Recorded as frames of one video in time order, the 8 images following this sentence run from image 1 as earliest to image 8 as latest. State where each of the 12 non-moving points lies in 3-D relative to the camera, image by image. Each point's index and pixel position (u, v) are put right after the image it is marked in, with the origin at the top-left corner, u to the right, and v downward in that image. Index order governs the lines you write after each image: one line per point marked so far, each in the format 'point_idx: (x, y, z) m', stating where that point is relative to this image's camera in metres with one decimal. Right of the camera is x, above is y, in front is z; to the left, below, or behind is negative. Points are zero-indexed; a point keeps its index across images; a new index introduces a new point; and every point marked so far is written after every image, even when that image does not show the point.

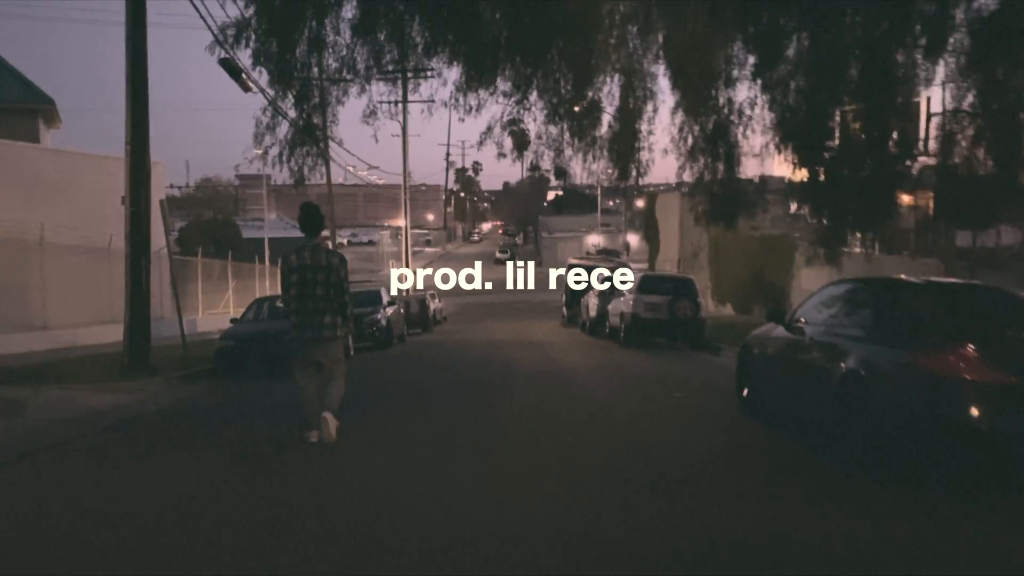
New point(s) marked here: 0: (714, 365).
0: (+4.4, -1.7, +18.2) m
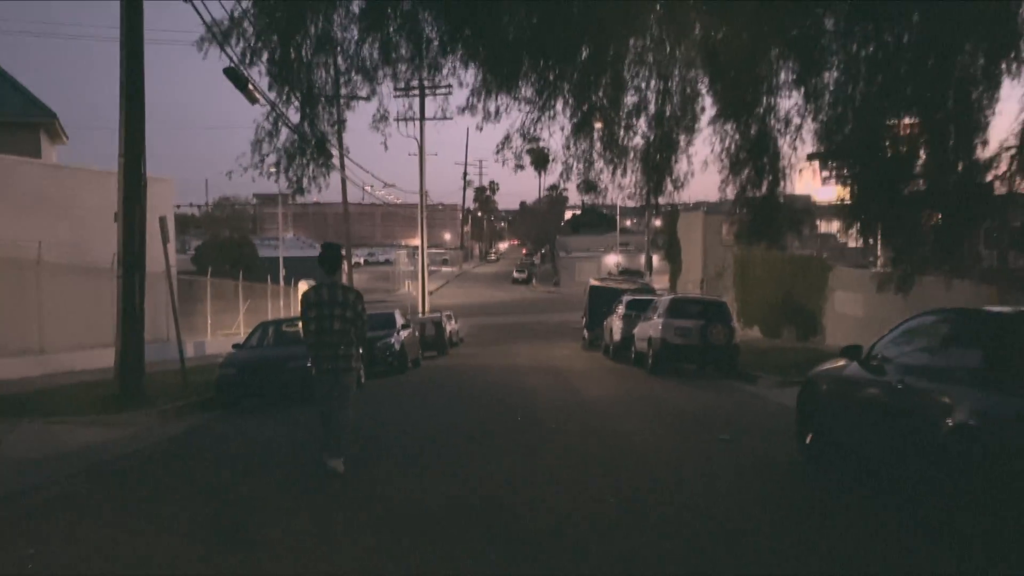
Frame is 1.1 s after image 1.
0: (+4.8, -2.1, +16.9) m
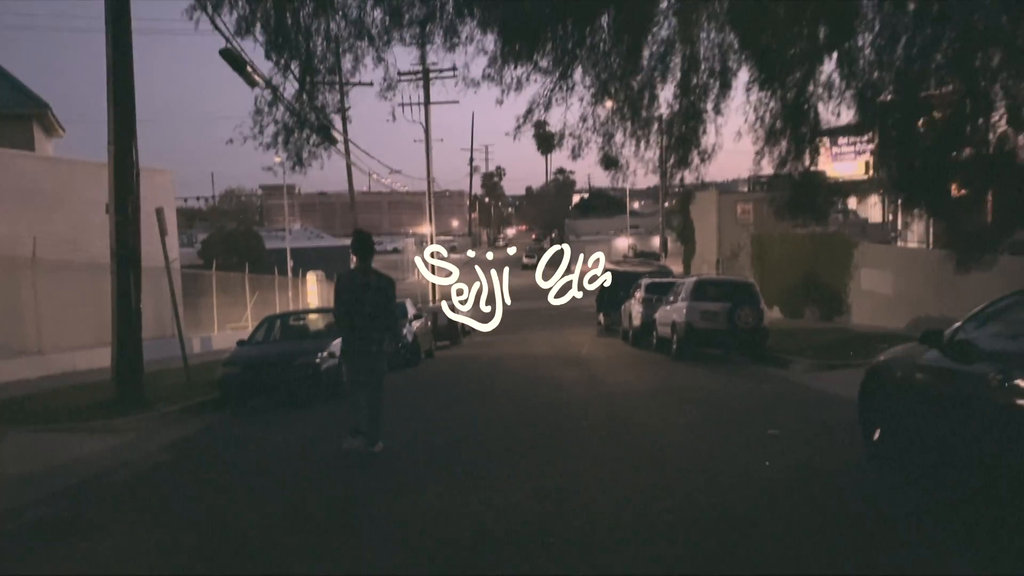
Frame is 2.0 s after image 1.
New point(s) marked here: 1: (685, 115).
0: (+5.2, -1.8, +16.1) m
1: (+2.8, +2.7, +12.6) m
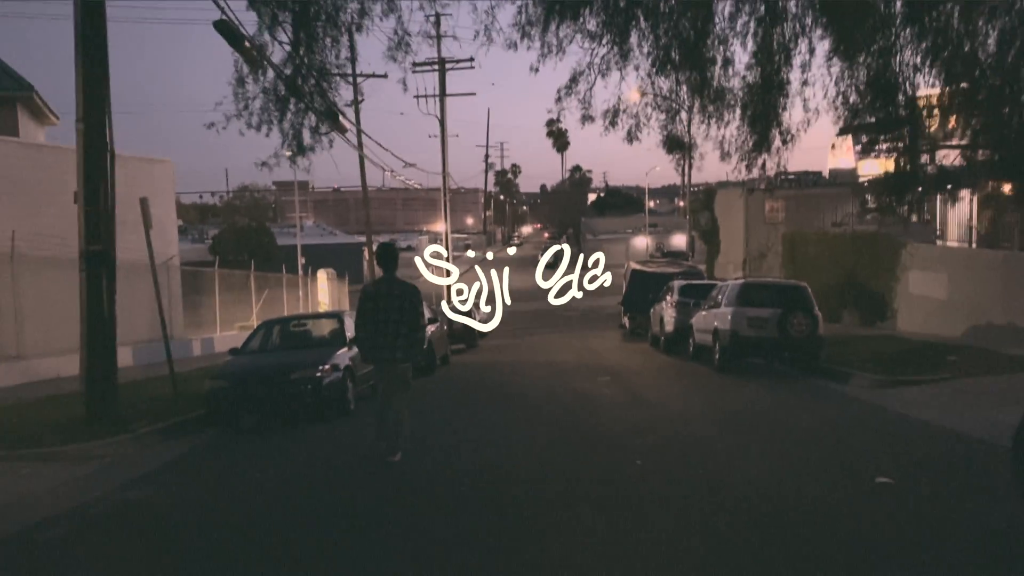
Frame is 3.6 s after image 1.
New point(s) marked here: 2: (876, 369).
0: (+5.6, -1.8, +14.3) m
1: (+3.3, +2.7, +10.9) m
2: (+6.7, -1.5, +15.6) m
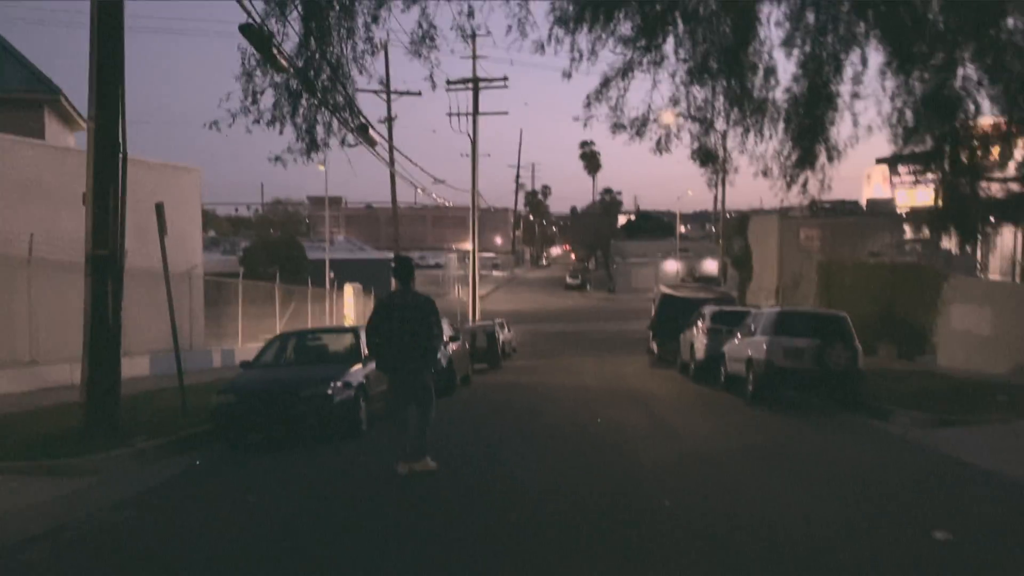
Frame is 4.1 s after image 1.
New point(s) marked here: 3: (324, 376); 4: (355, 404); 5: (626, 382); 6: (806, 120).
0: (+5.9, -2.3, +13.5) m
1: (+3.6, +2.3, +10.3) m
2: (+7.1, -2.0, +14.8) m
3: (-2.4, -1.1, +11.0) m
4: (-2.0, -1.5, +11.0) m
5: (+2.7, -2.2, +19.9) m
6: (+3.7, +2.1, +10.7) m
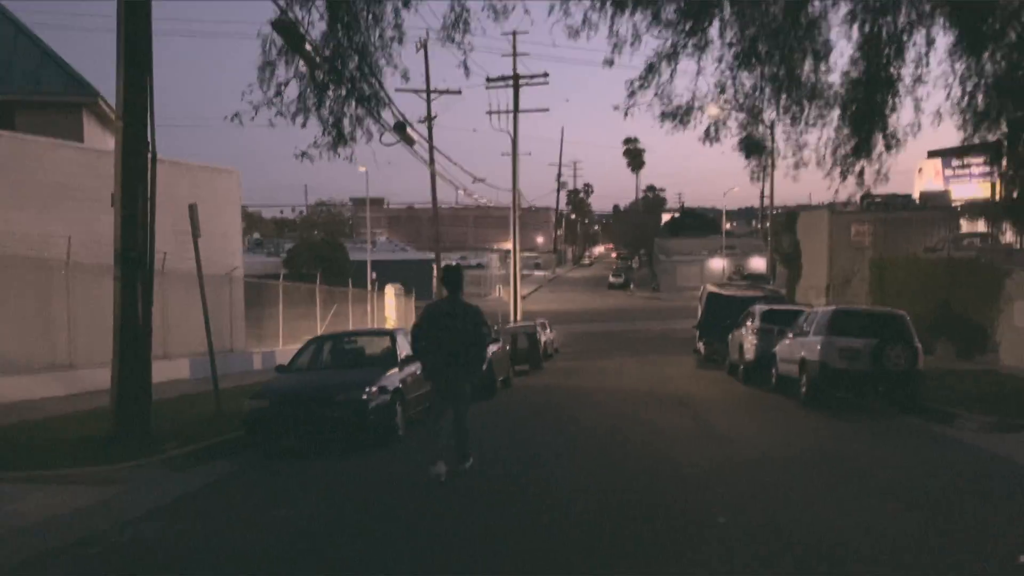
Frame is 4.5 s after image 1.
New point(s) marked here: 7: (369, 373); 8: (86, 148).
0: (+6.6, -2.3, +12.7) m
1: (+4.1, +2.3, +9.6) m
2: (+7.8, -2.0, +13.9) m
3: (-1.9, -1.2, +10.6) m
4: (-1.5, -1.5, +10.6) m
5: (+3.6, -2.2, +19.3) m
6: (+4.2, +2.1, +10.1) m
7: (-1.8, -1.1, +10.9) m
8: (-8.7, +2.9, +17.3) m
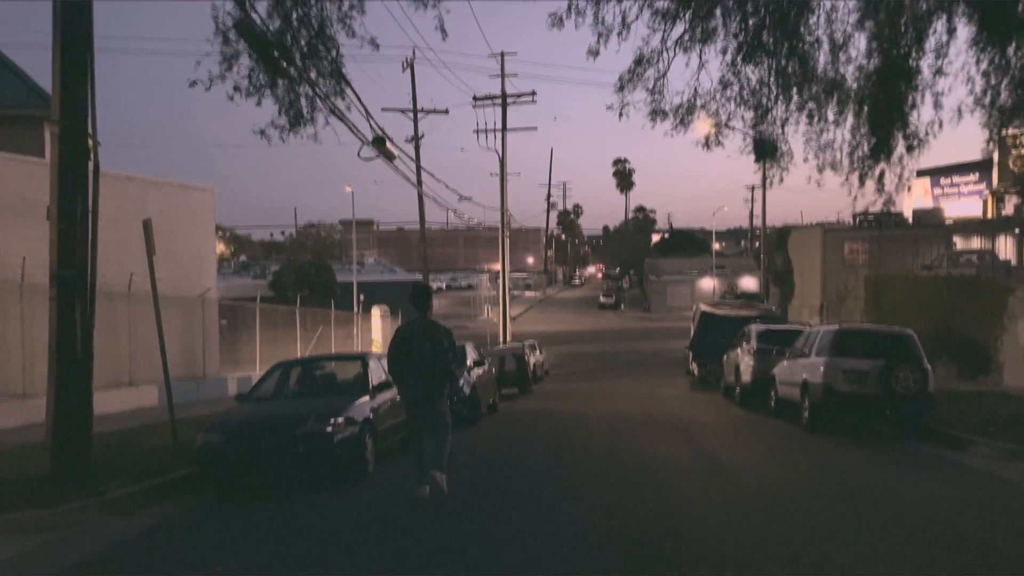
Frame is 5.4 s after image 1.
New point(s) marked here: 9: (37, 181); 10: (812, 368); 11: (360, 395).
0: (+6.4, -2.5, +11.9) m
1: (+3.9, +2.2, +8.9) m
2: (+7.5, -2.3, +13.1) m
3: (-2.1, -1.4, +9.7) m
4: (-1.7, -1.8, +9.7) m
5: (+3.3, -2.6, +18.4) m
6: (+3.9, +2.0, +9.3) m
7: (-2.1, -1.3, +10.0) m
8: (-9.0, +2.4, +16.4) m
9: (-9.0, +2.0, +16.2) m
10: (+5.0, -1.3, +14.2) m
11: (-1.9, -1.3, +10.7) m
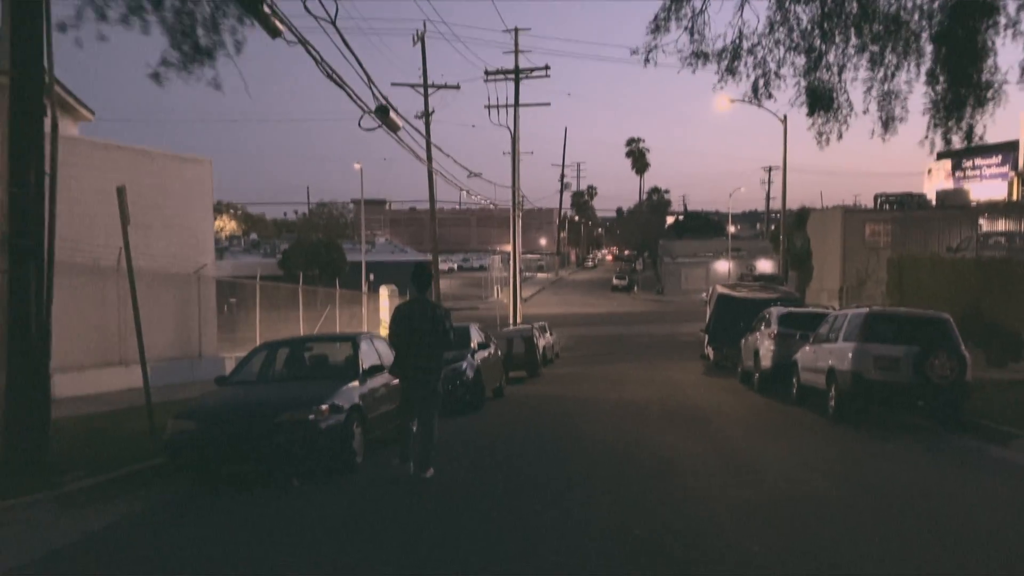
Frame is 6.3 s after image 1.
0: (+6.4, -2.3, +11.0) m
1: (+3.9, +2.4, +7.9) m
2: (+7.6, -2.0, +12.1) m
3: (-2.1, -1.1, +8.9) m
4: (-1.7, -1.5, +8.9) m
5: (+3.5, -2.2, +17.5) m
6: (+4.0, +2.2, +8.3) m
7: (-2.0, -1.1, +9.2) m
8: (-8.8, +2.9, +15.6) m
9: (-8.9, +2.5, +15.4) m
10: (+5.1, -1.0, +13.3) m
11: (-1.9, -1.1, +9.9) m
